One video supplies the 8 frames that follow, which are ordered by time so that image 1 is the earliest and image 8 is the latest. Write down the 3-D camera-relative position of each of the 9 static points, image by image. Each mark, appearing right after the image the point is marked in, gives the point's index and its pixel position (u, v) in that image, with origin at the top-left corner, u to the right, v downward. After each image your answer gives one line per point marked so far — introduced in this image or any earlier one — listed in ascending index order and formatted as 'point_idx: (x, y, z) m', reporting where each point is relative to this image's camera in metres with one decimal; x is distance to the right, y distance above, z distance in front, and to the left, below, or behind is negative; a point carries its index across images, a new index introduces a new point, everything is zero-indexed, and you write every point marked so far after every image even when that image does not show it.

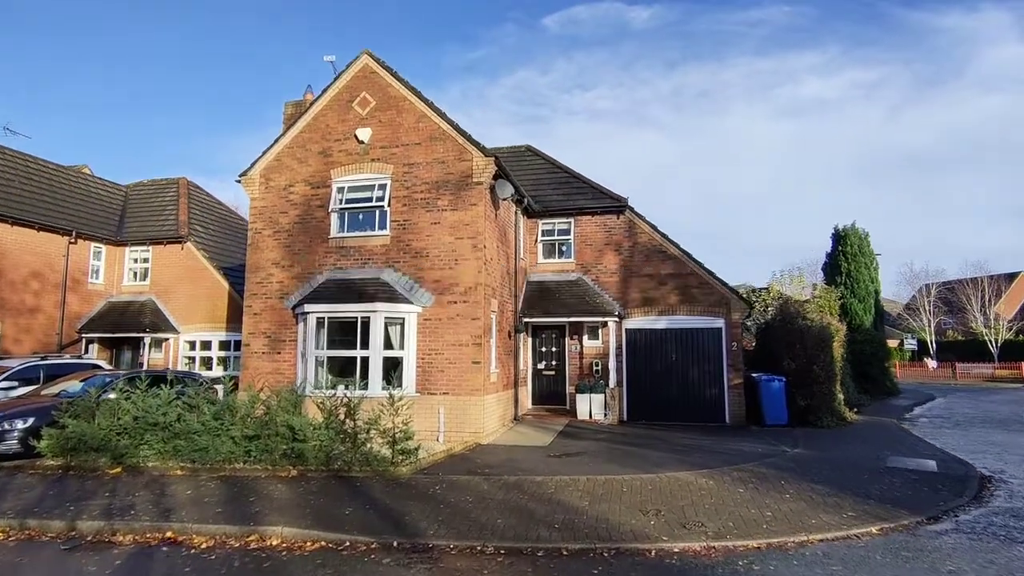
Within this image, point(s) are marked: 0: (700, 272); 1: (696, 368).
0: (+5.8, +0.5, +17.7) m
1: (+5.6, -2.5, +17.5) m
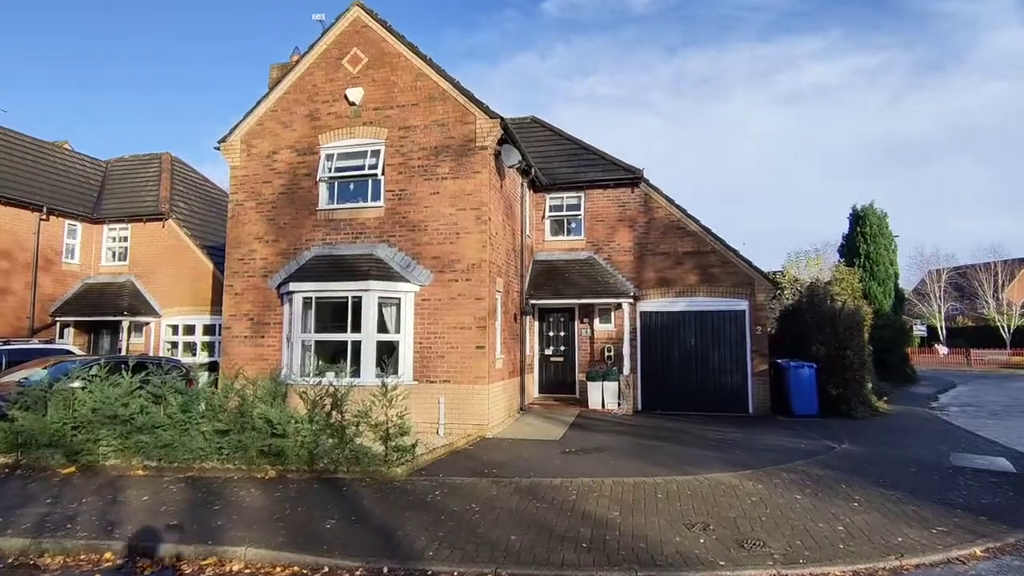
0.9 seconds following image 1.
0: (+5.9, +1.1, +16.3) m
1: (+5.7, -1.9, +16.2) m
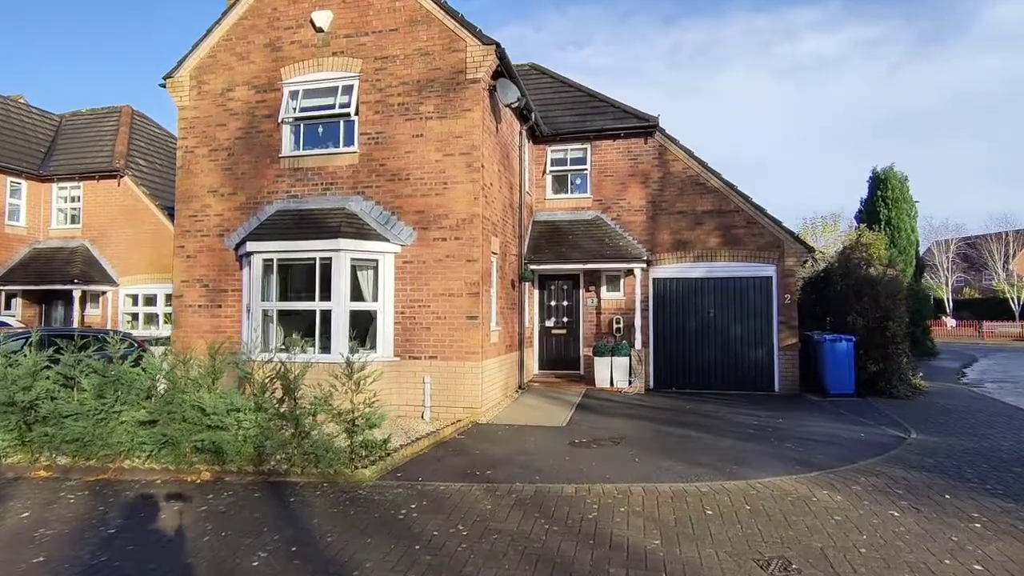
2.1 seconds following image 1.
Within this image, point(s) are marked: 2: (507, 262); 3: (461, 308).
0: (+5.9, +2.0, +14.4) m
1: (+5.7, -1.0, +14.4) m
2: (-0.1, +0.6, +12.7) m
3: (-0.9, -0.4, +10.6) m
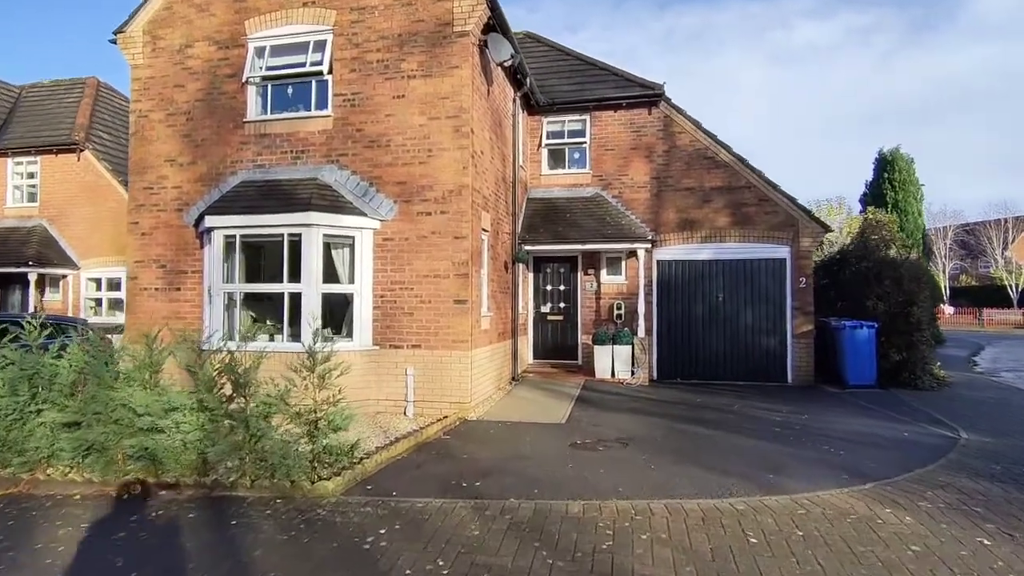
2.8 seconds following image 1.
0: (+5.7, +2.4, +13.3) m
1: (+5.5, -0.6, +13.4) m
2: (-0.2, +0.9, +11.6) m
3: (-1.1, -0.1, +9.5) m
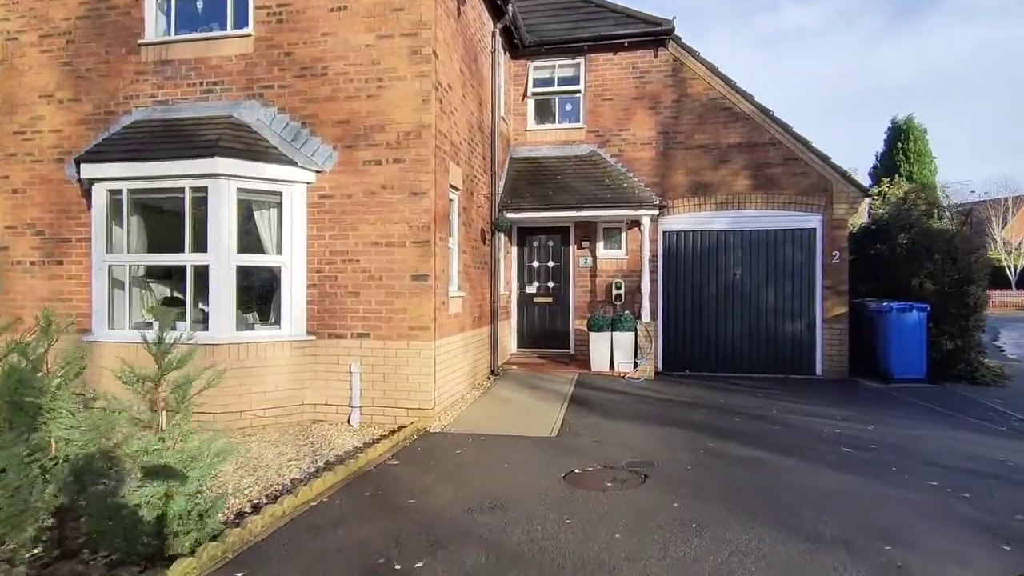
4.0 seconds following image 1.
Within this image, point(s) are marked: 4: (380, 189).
0: (+5.3, +2.9, +11.1) m
1: (+5.1, -0.1, +11.3) m
2: (-0.6, +1.3, +9.4) m
3: (-1.4, +0.3, +7.3) m
4: (-1.7, +1.3, +7.4) m
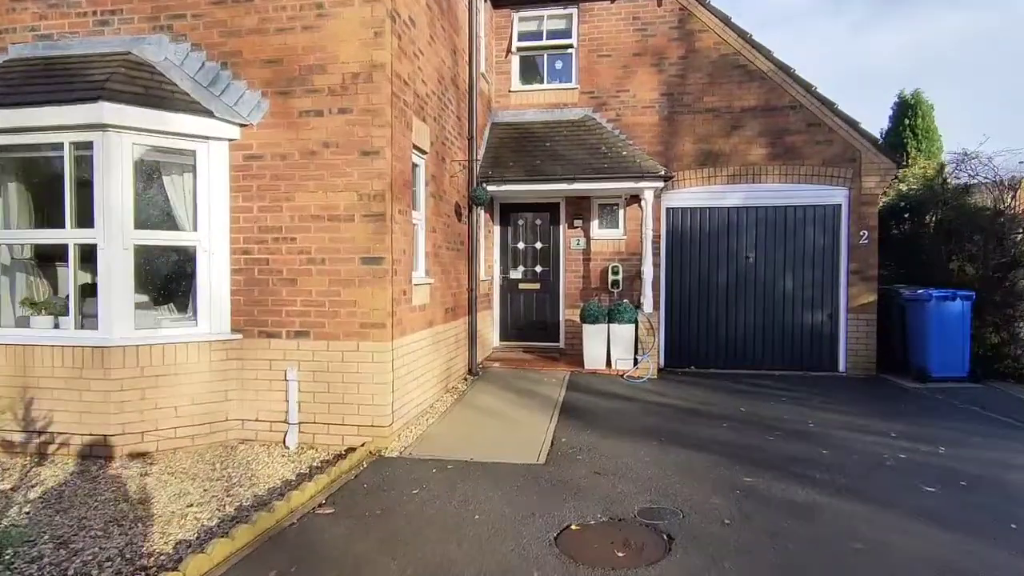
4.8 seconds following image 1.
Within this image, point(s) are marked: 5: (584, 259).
0: (+5.0, +3.1, +9.7) m
1: (+4.8, +0.2, +9.9) m
2: (-0.9, +1.5, +7.8) m
3: (-1.6, +0.4, +5.8) m
4: (-1.9, +1.4, +5.8) m
5: (+1.3, +0.5, +10.4) m
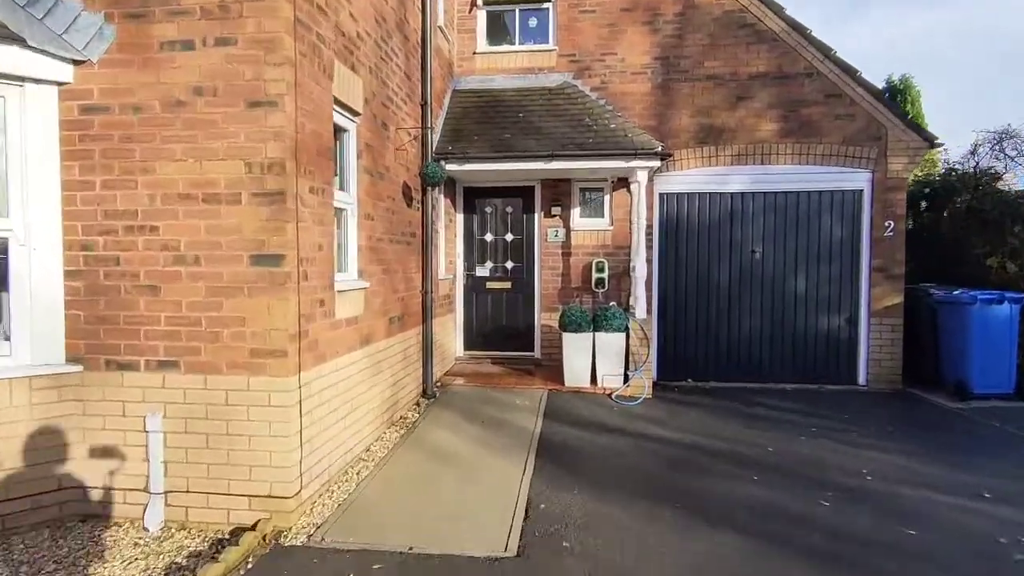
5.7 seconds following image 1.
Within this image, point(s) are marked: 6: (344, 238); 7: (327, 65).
0: (+4.5, +3.1, +8.2) m
1: (+4.3, +0.2, +8.5) m
2: (-1.3, +1.5, +6.1) m
3: (-1.9, +0.4, +4.0) m
4: (-2.2, +1.3, +4.0) m
5: (+0.8, +0.5, +8.8) m
6: (-1.4, +0.5, +5.2) m
7: (-1.4, +1.7, +4.5) m
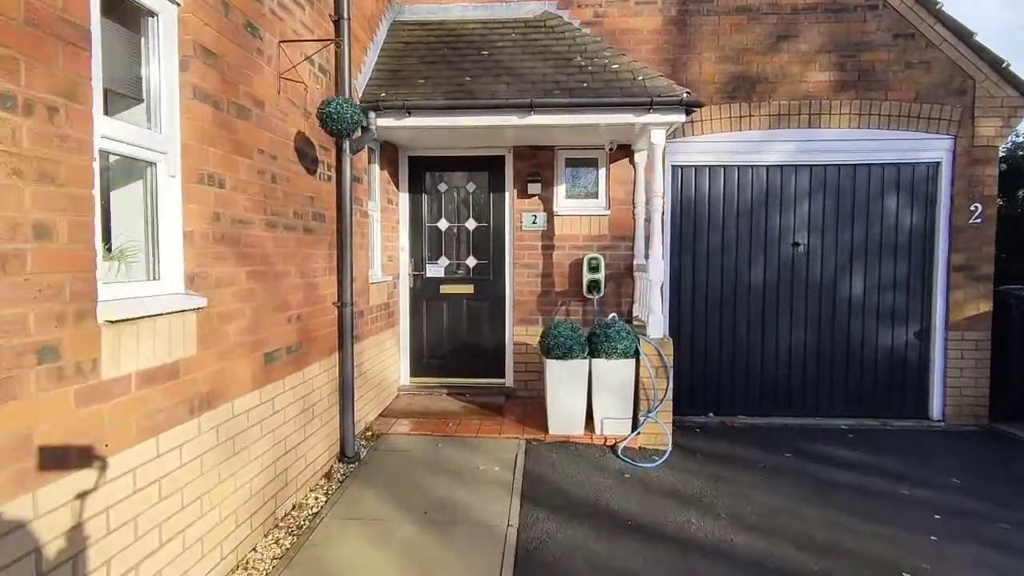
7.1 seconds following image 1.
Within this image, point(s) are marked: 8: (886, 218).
0: (+4.1, +3.1, +6.1) m
1: (+3.9, +0.1, +6.4) m
2: (-1.5, +1.4, +3.7) m
3: (-2.0, +0.2, +1.6) m
4: (-2.4, +1.2, +1.6) m
5: (+0.4, +0.5, +6.5) m
6: (-1.6, +0.3, +2.8) m
7: (-1.6, +1.6, +2.1) m
8: (+4.1, +0.8, +6.3) m
